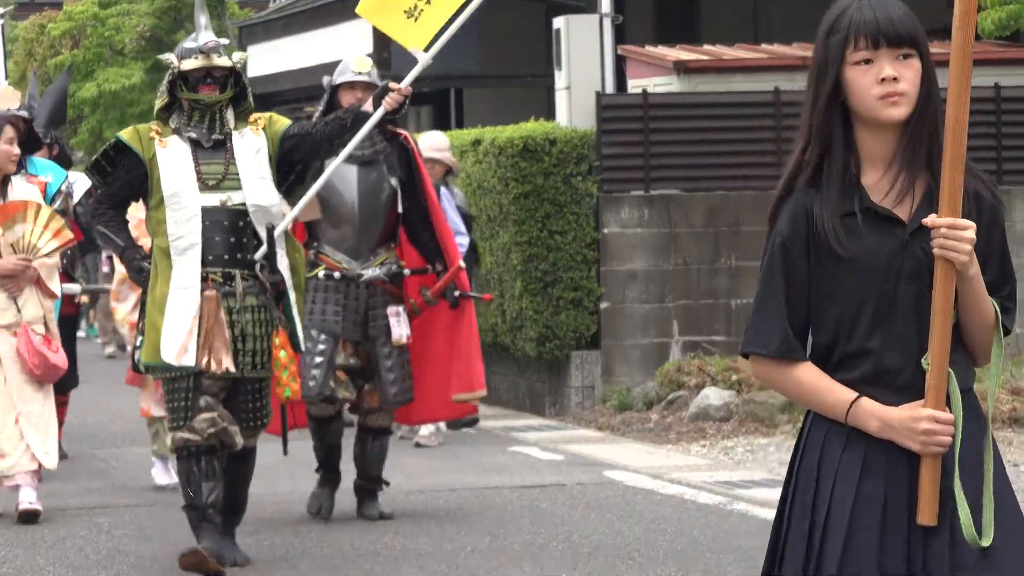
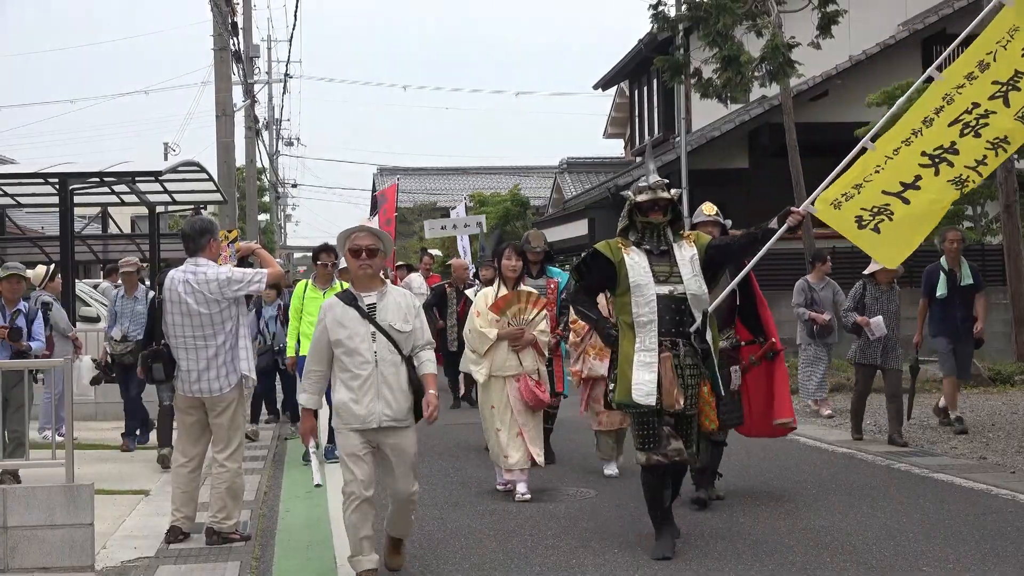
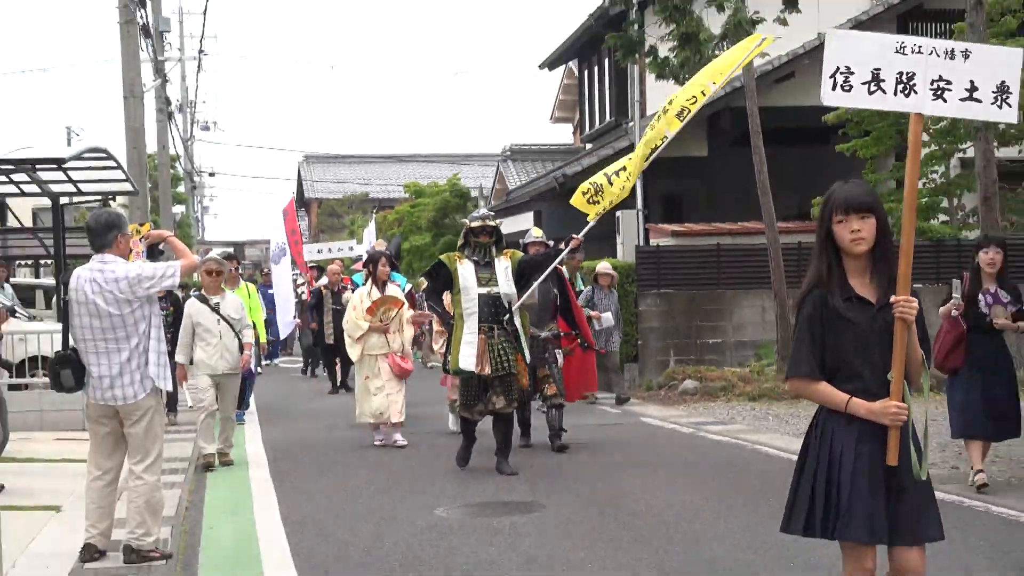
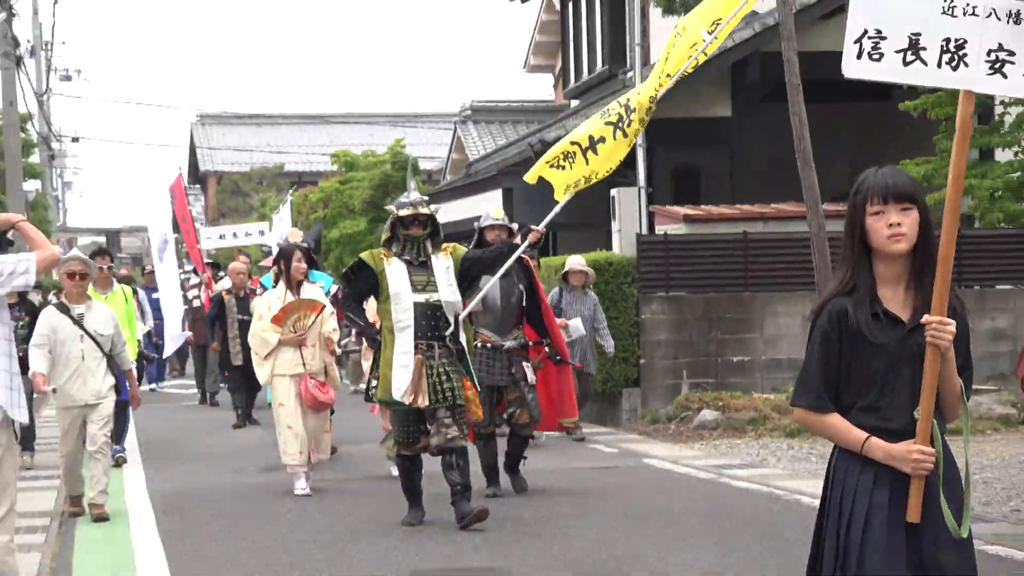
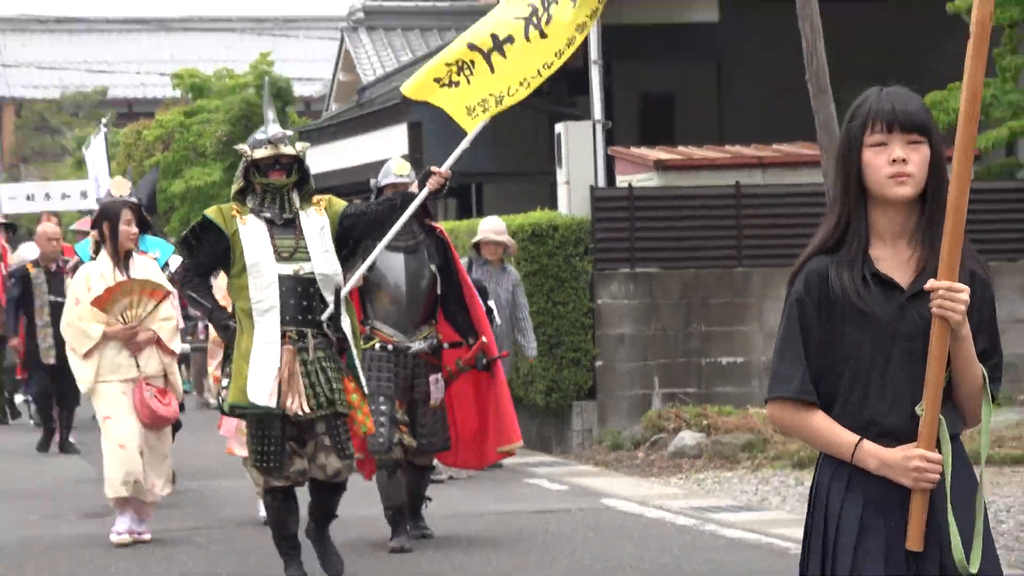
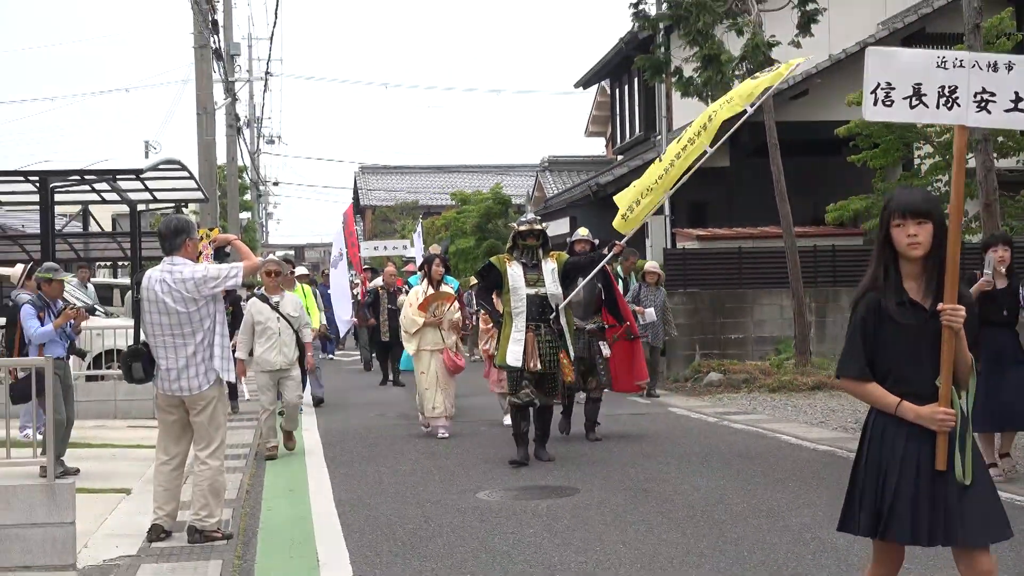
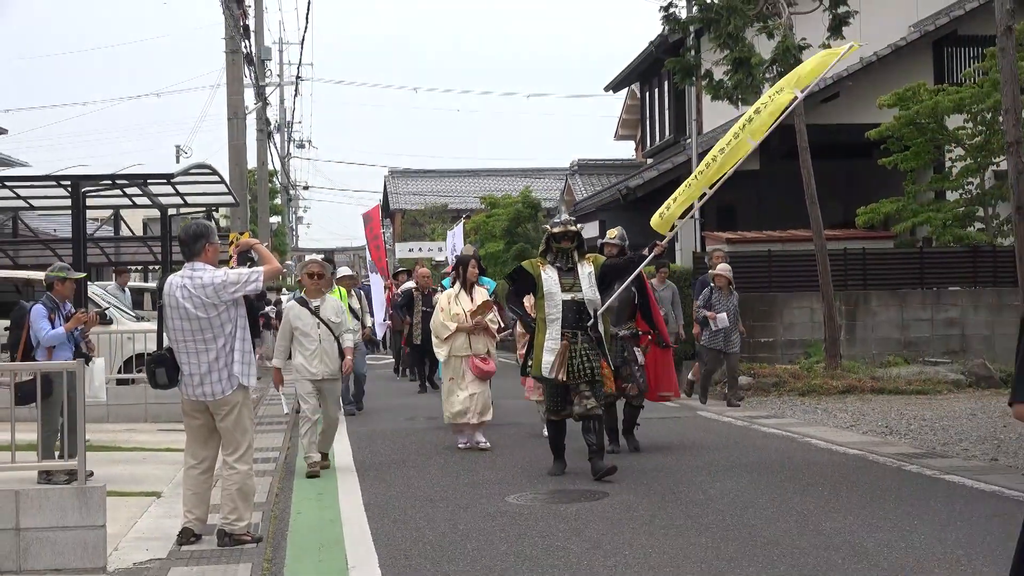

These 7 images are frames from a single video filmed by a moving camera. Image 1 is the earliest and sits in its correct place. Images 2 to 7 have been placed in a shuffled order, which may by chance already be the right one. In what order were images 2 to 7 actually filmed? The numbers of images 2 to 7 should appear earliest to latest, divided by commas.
5, 4, 3, 6, 7, 2
